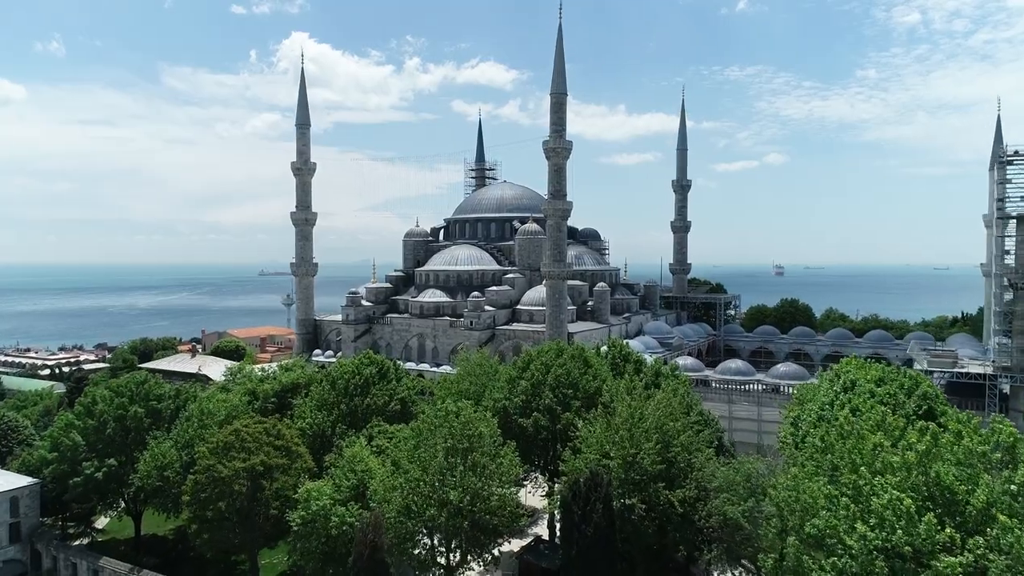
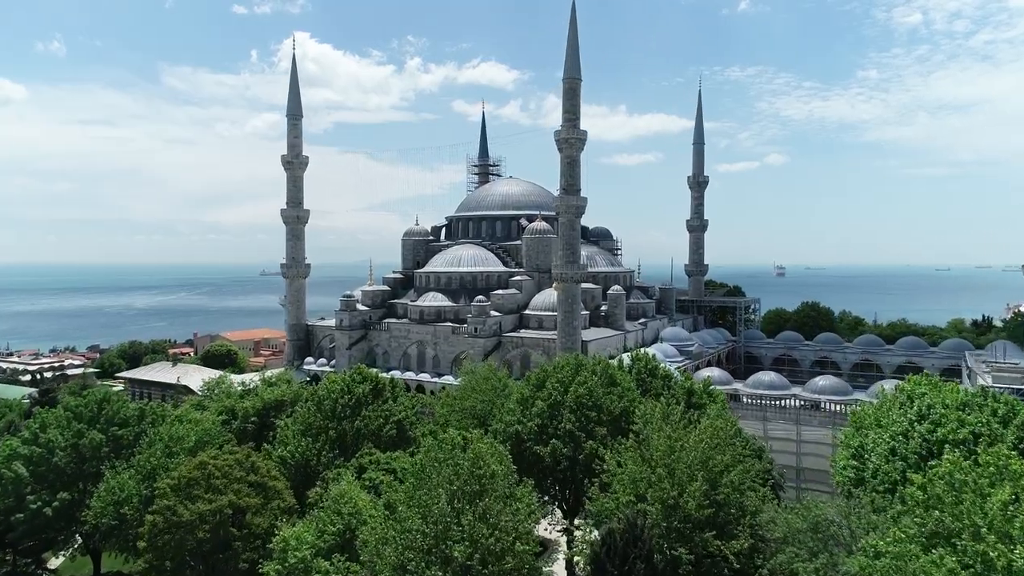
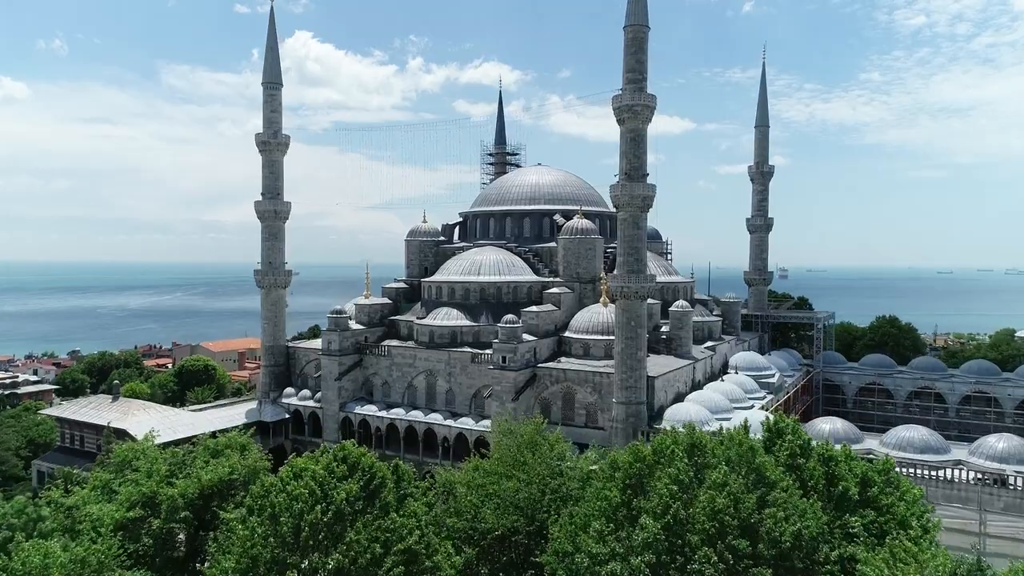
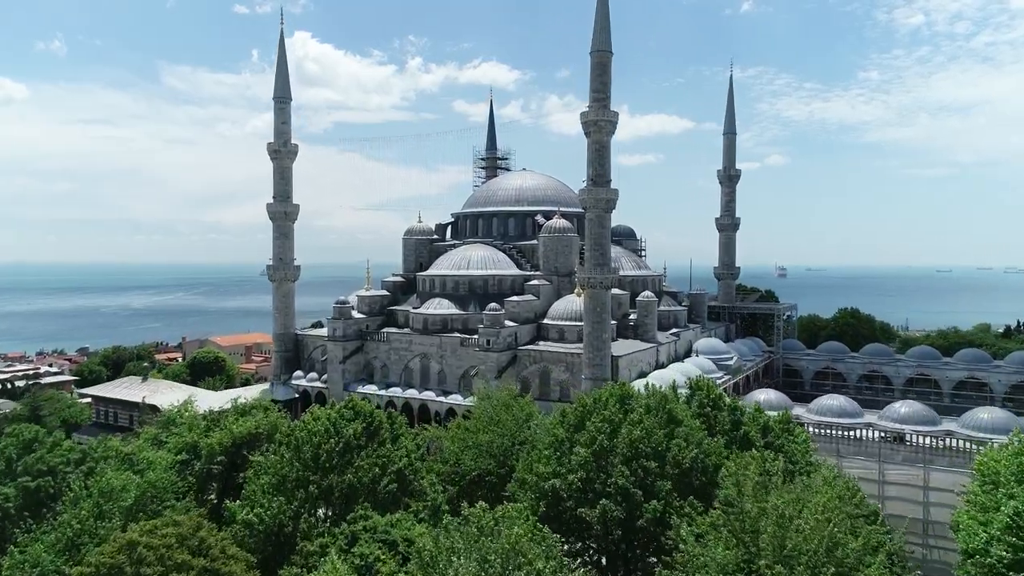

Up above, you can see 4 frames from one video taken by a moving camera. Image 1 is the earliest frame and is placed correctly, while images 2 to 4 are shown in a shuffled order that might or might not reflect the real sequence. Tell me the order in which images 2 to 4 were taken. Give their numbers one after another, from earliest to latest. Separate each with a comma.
2, 4, 3
